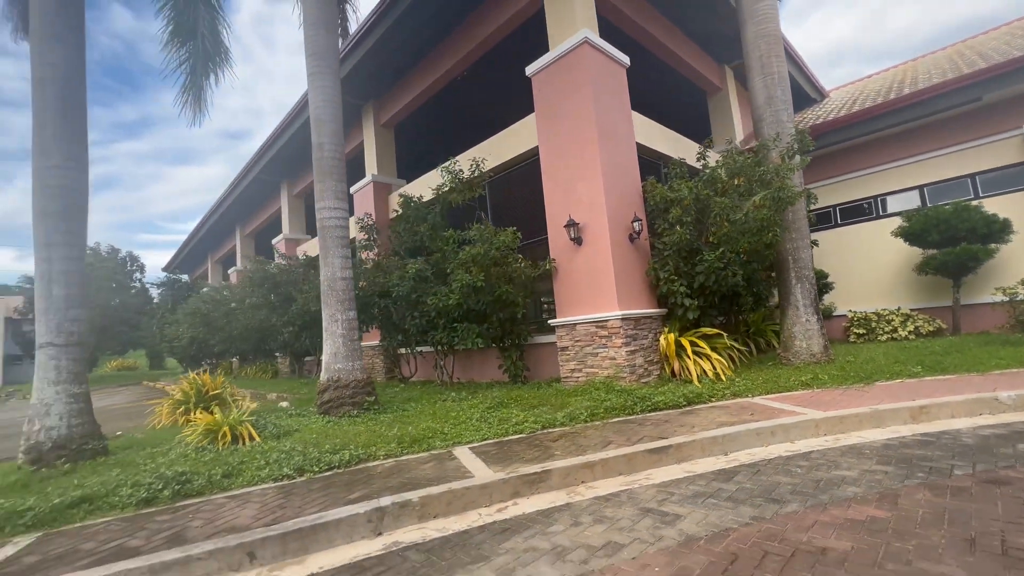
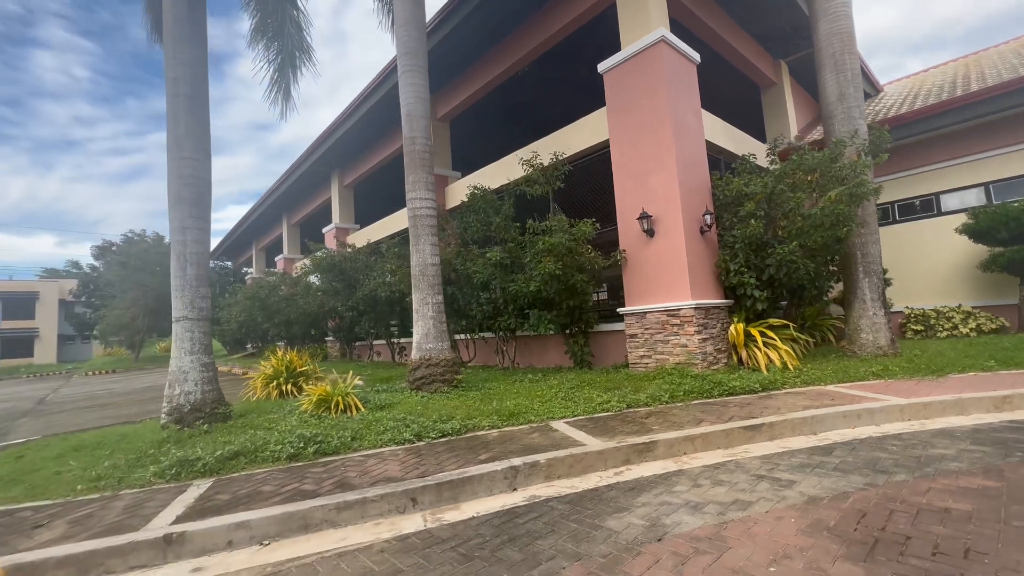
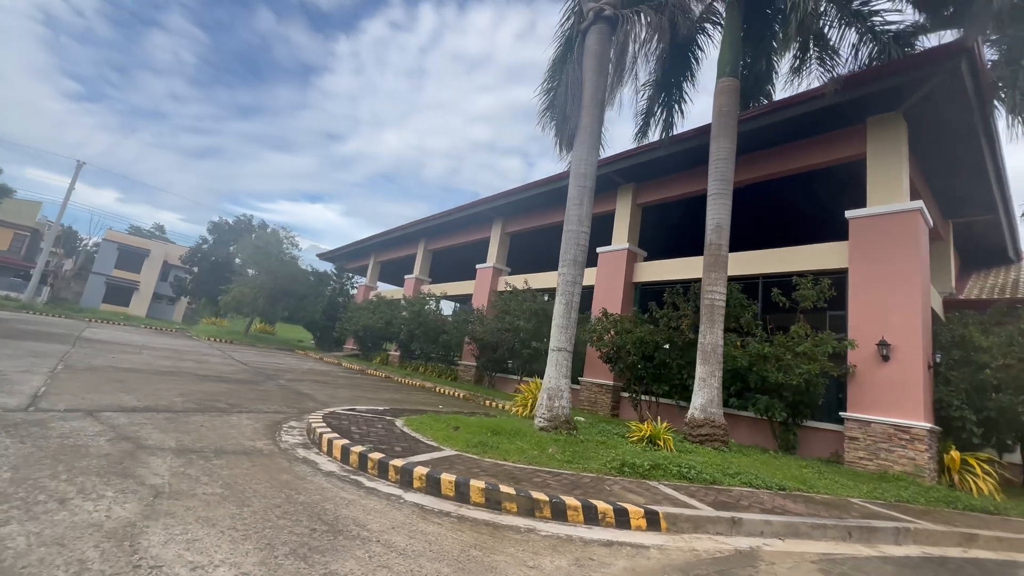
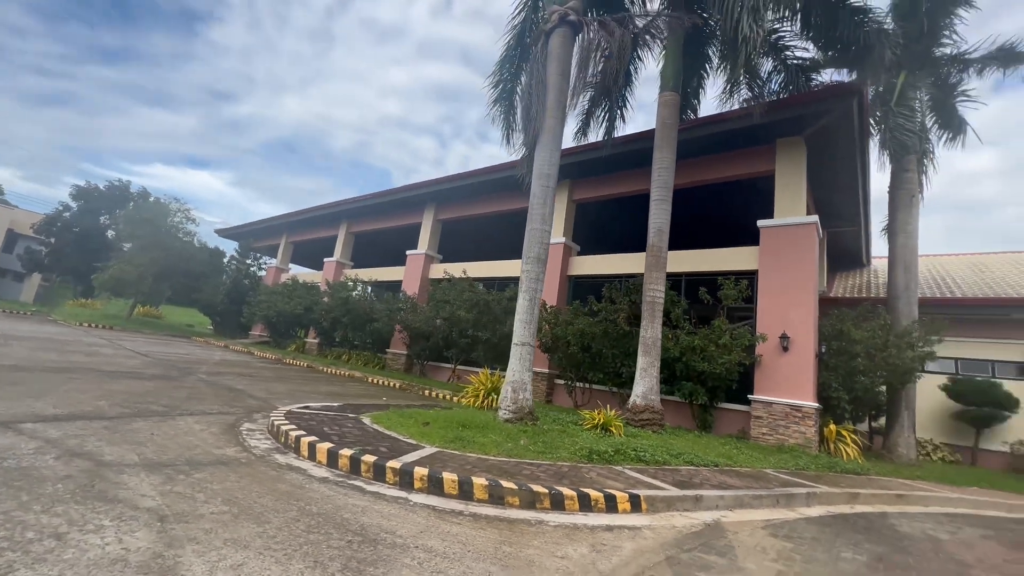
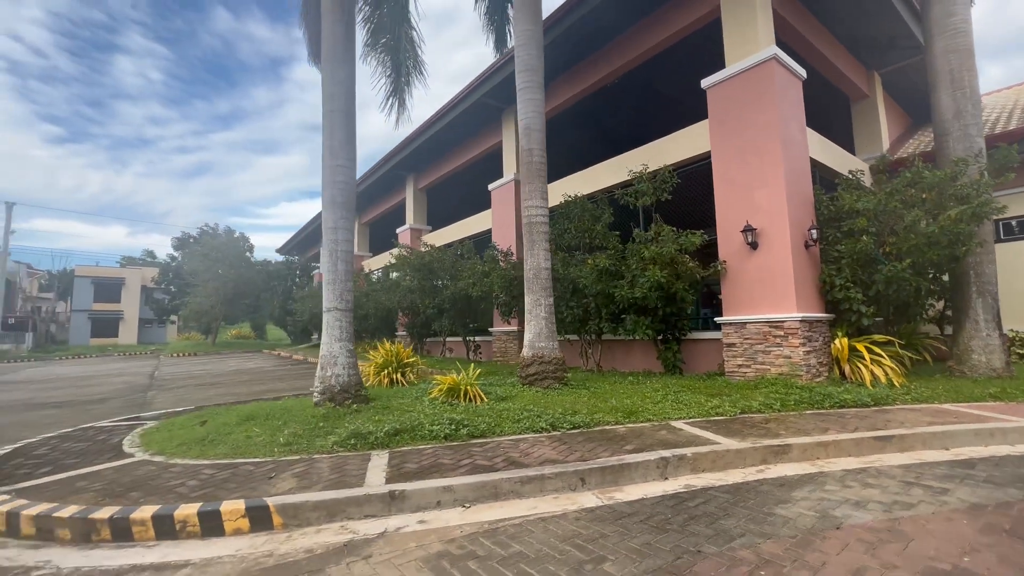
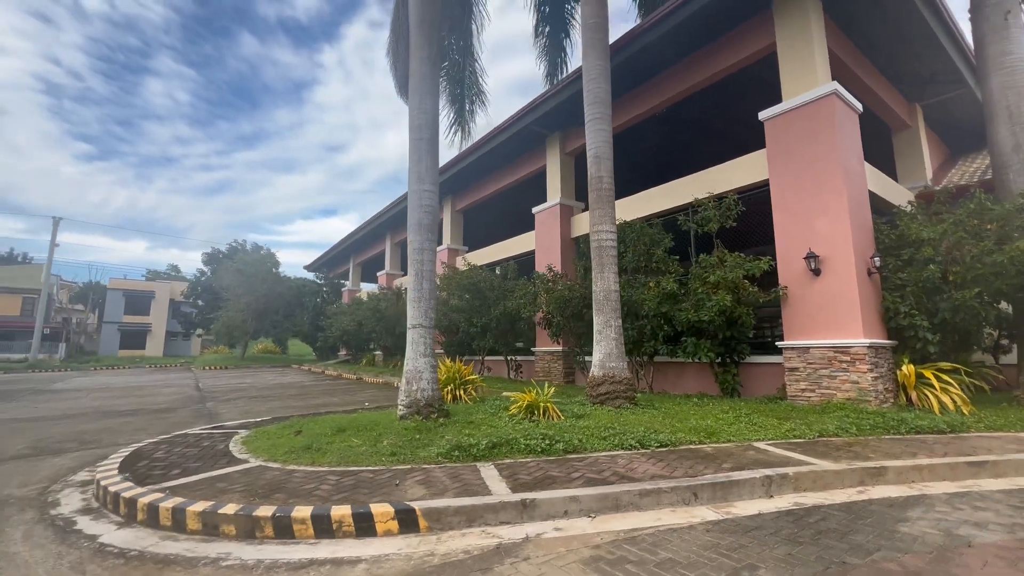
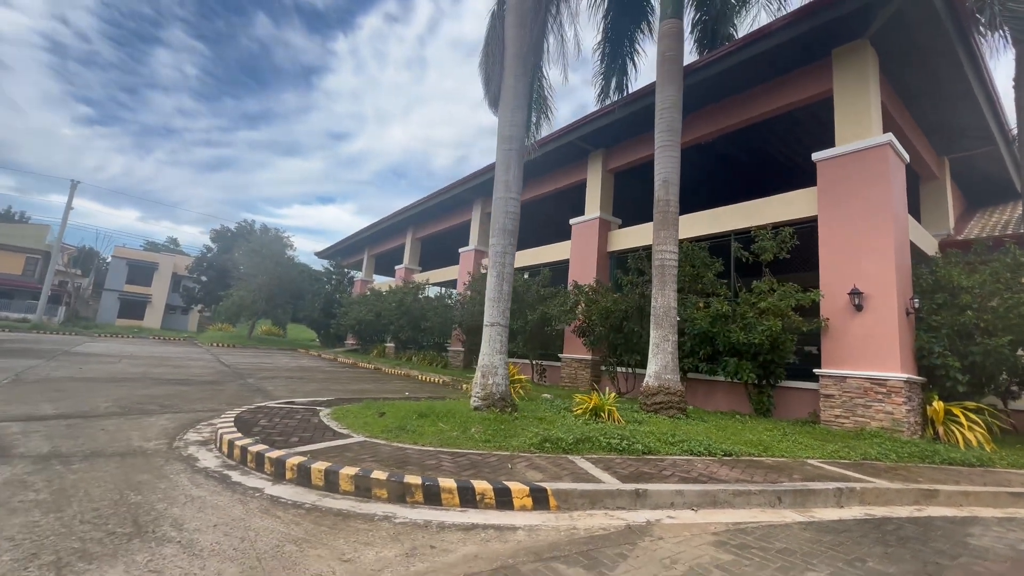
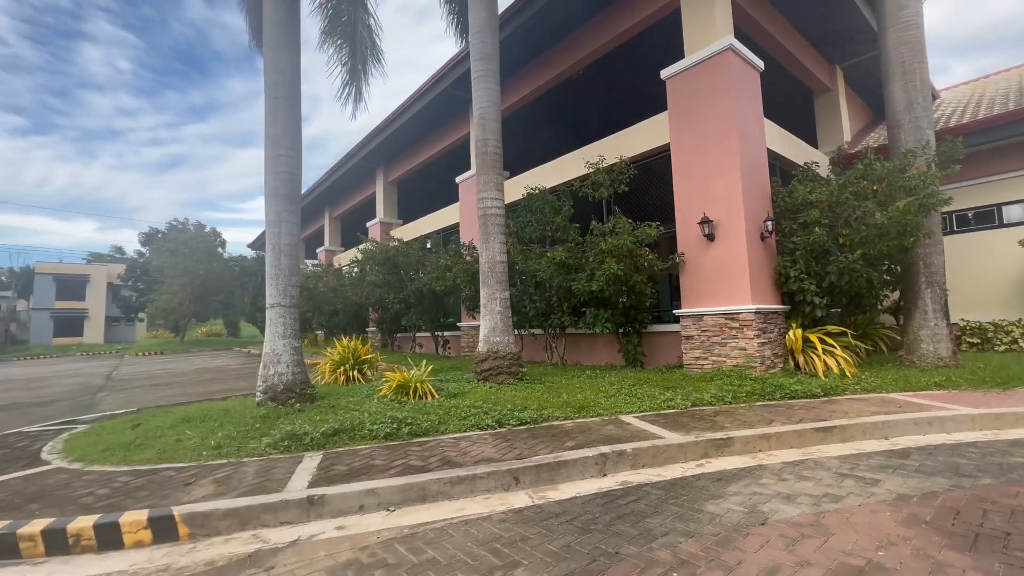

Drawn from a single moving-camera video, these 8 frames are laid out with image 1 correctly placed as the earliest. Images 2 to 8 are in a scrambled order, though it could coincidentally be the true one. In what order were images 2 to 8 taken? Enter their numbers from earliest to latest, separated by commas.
2, 8, 5, 6, 7, 3, 4
